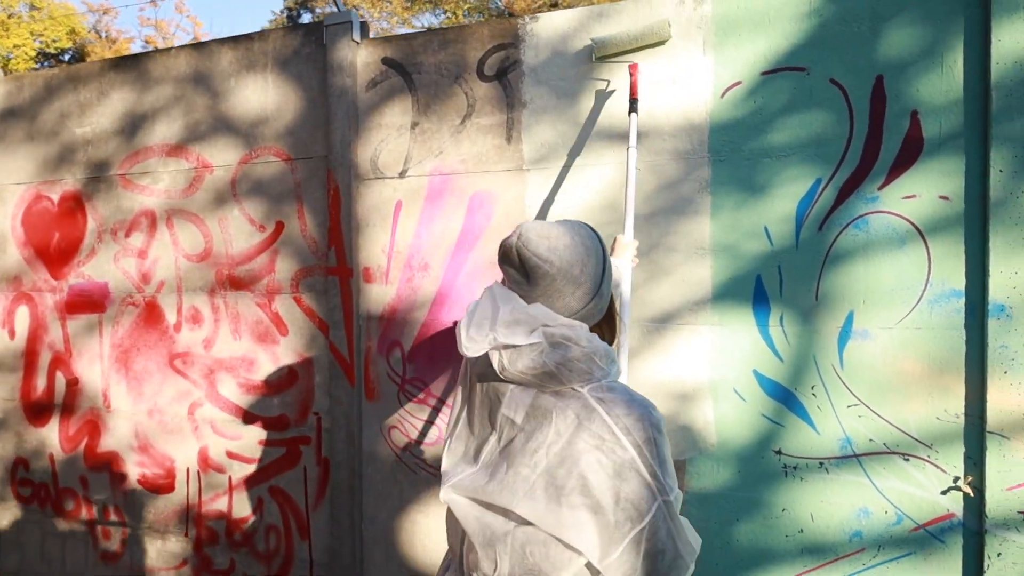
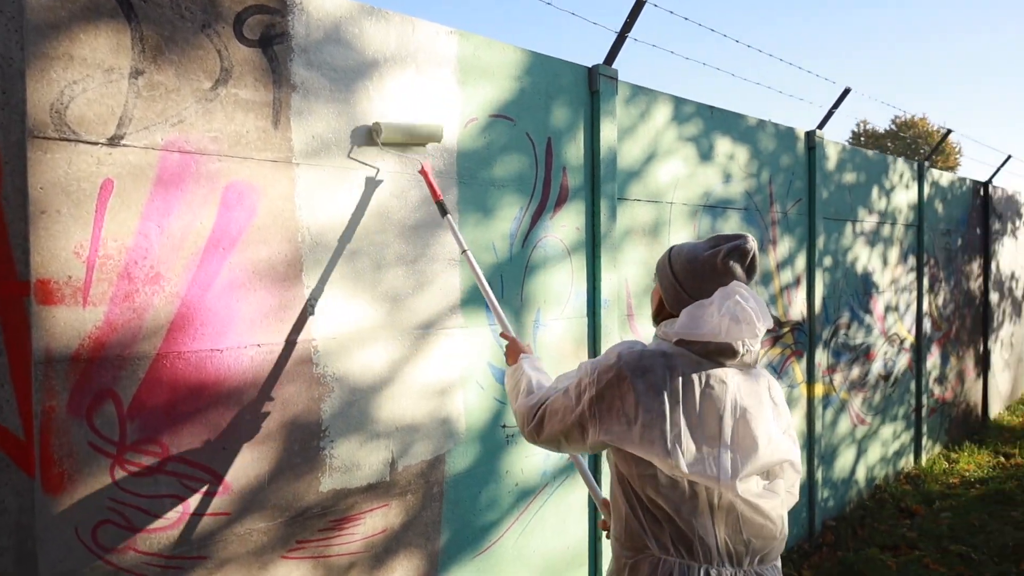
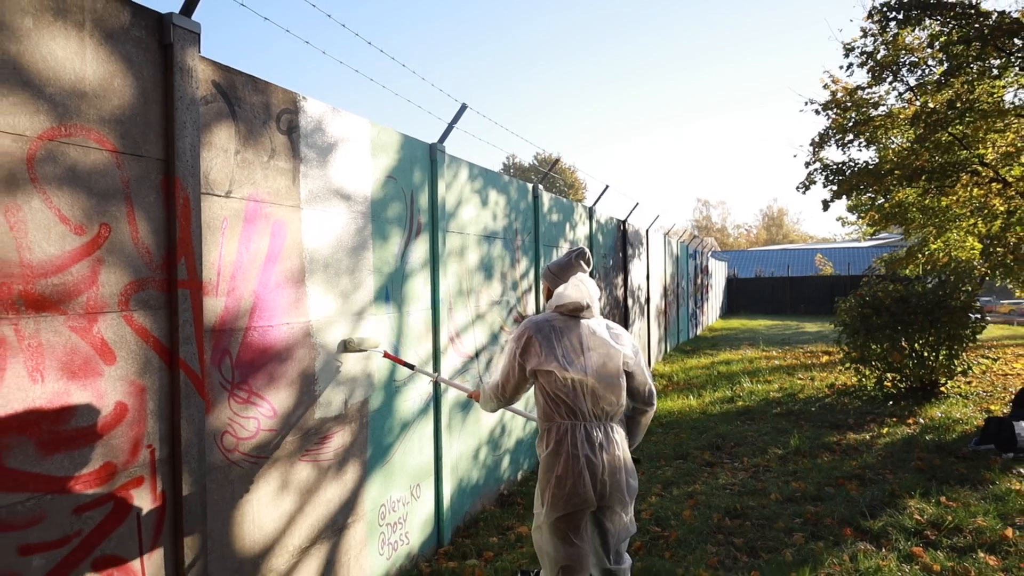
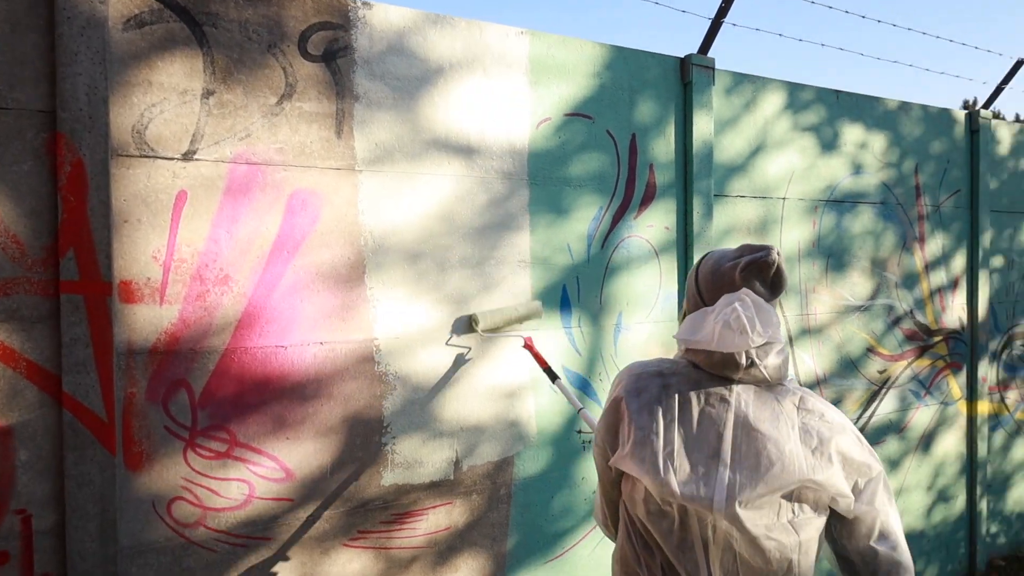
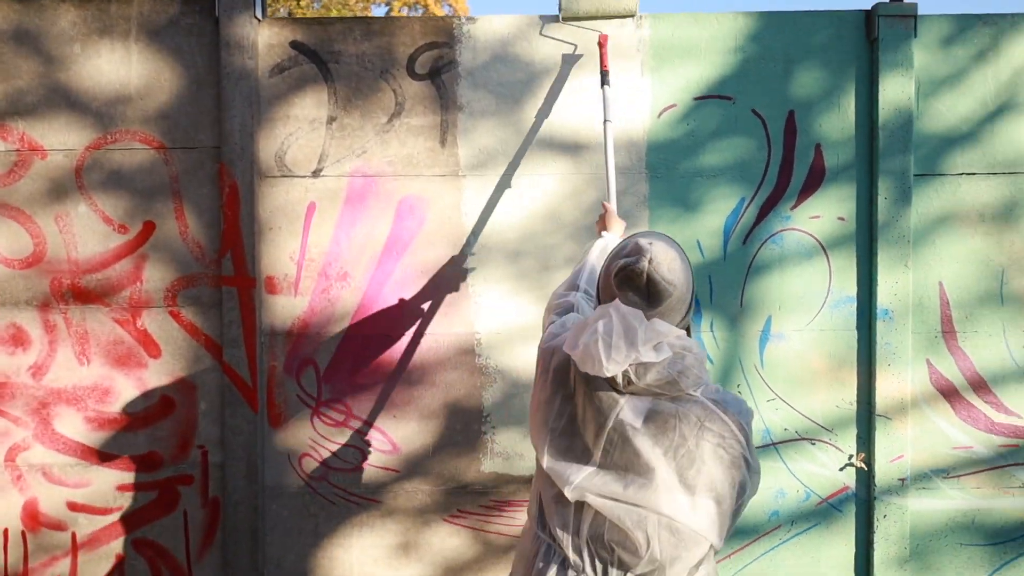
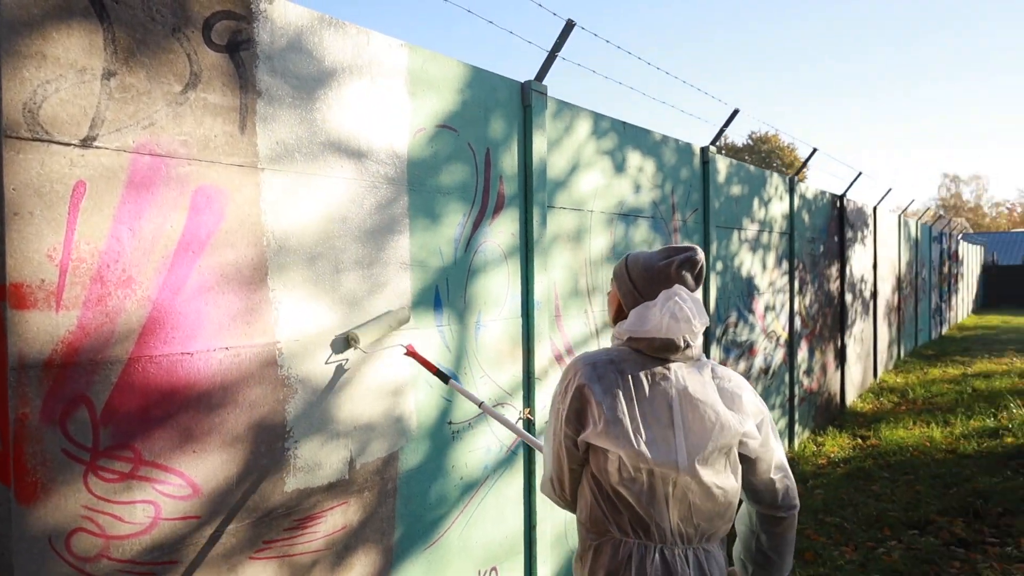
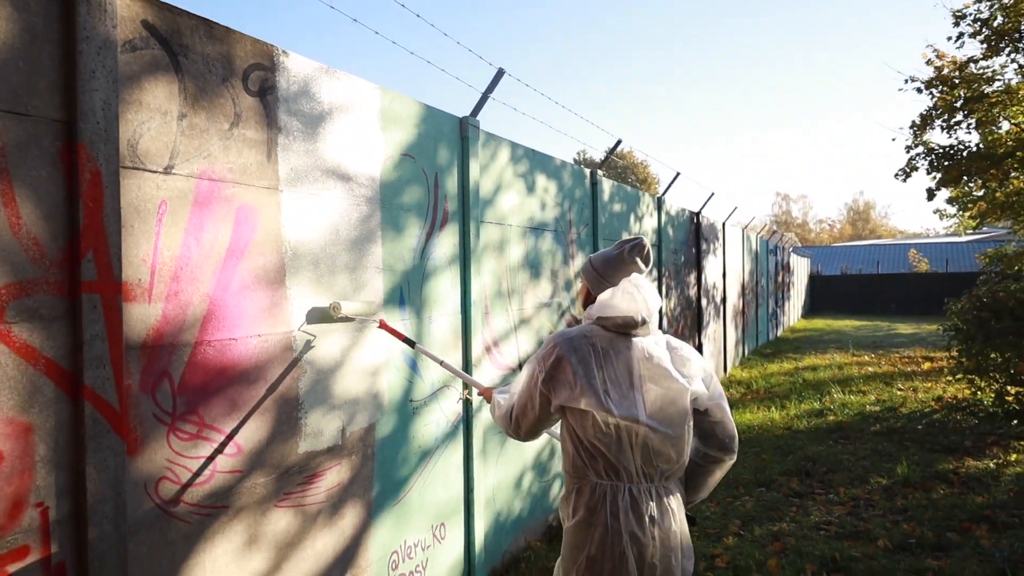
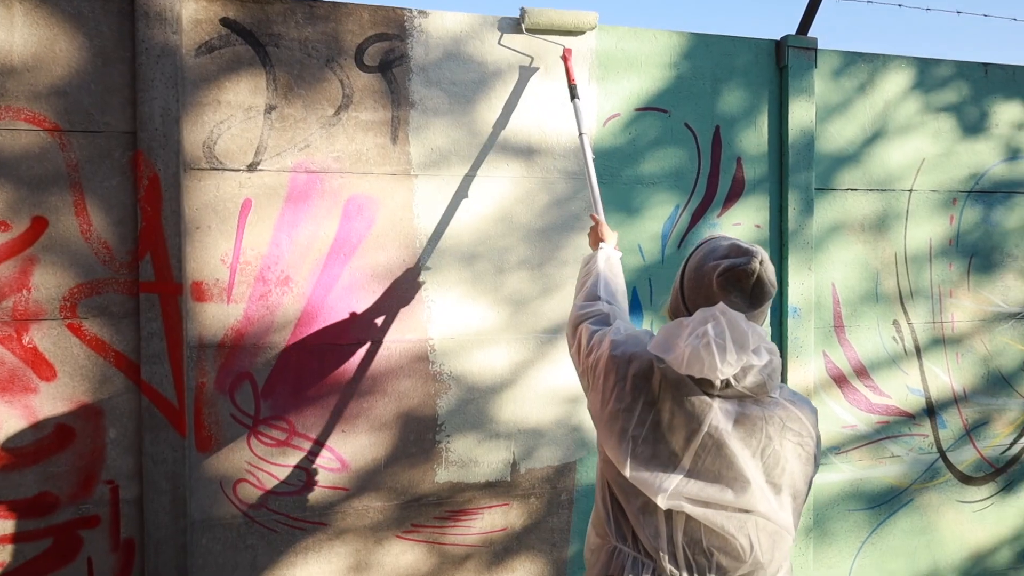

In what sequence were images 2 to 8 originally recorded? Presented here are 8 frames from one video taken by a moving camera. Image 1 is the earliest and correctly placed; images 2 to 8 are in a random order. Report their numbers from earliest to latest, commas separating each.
5, 8, 4, 2, 6, 7, 3
